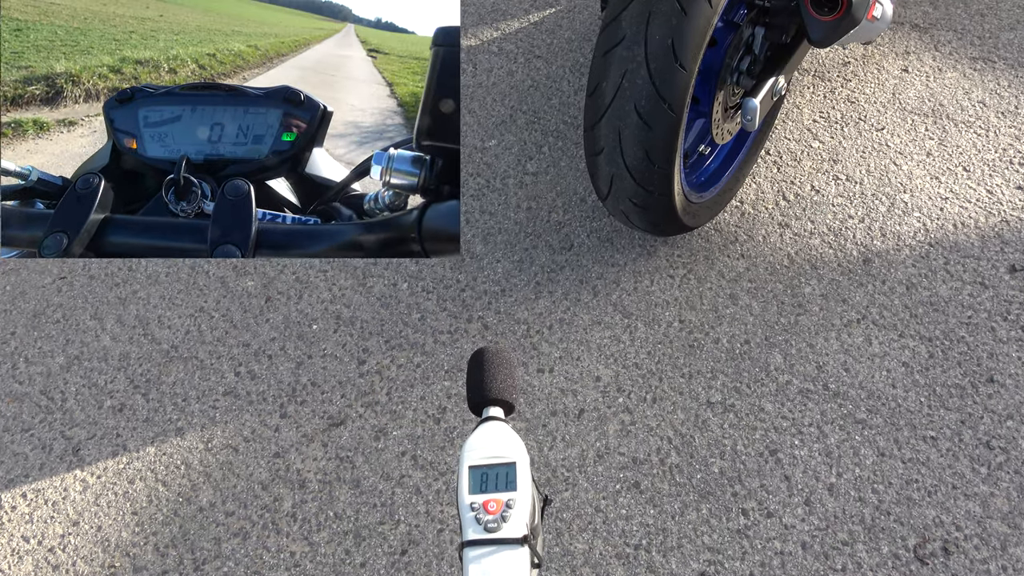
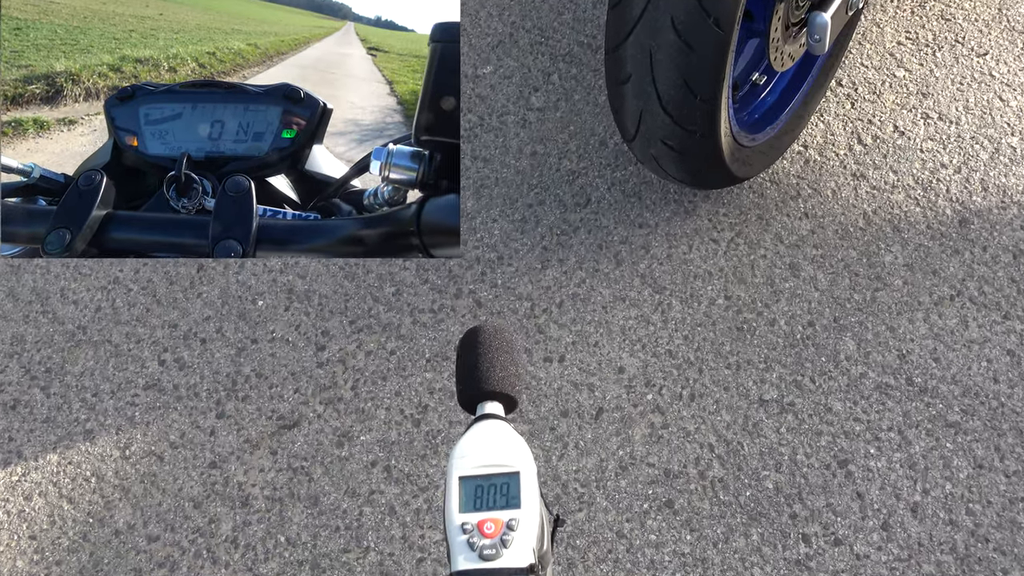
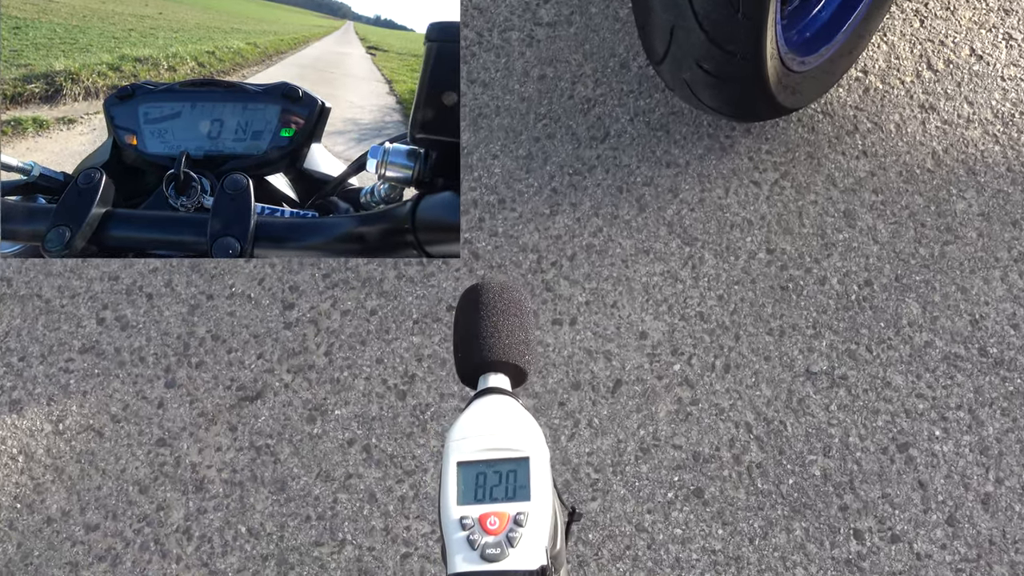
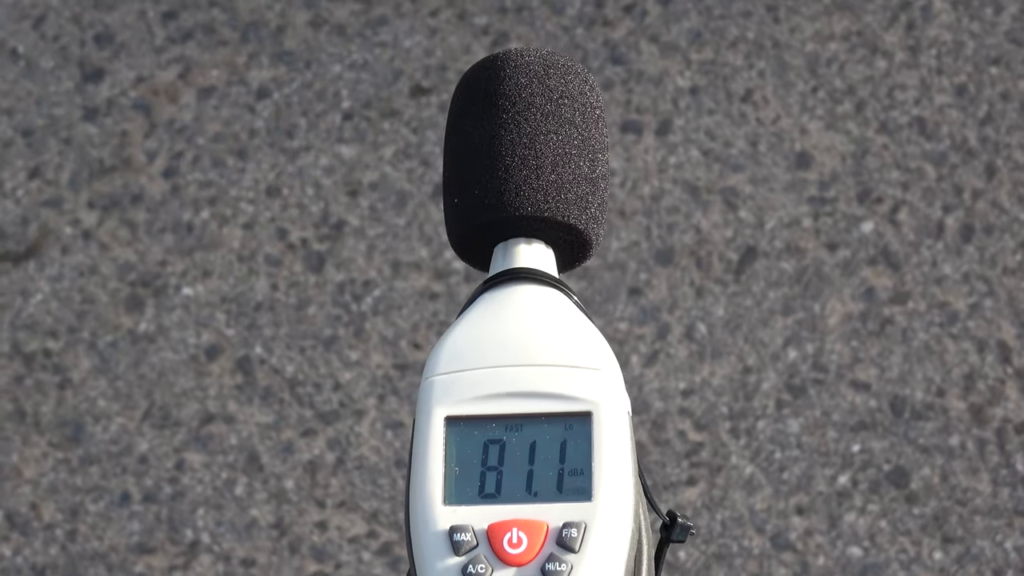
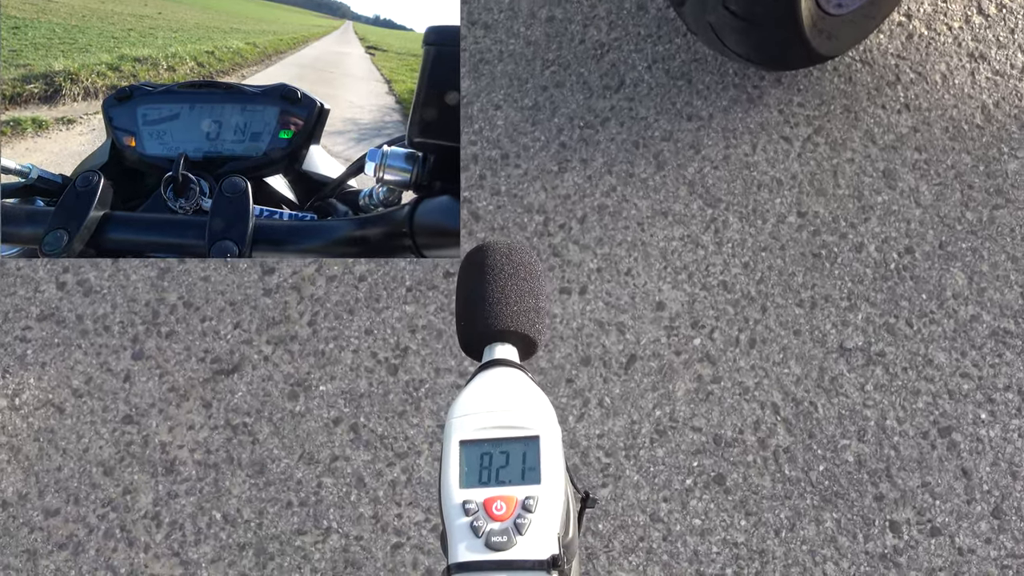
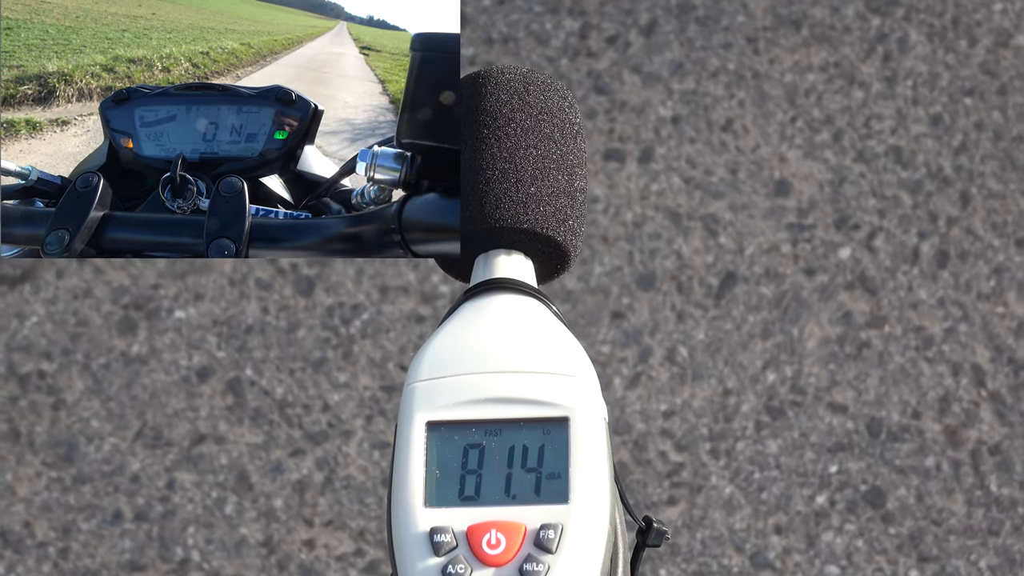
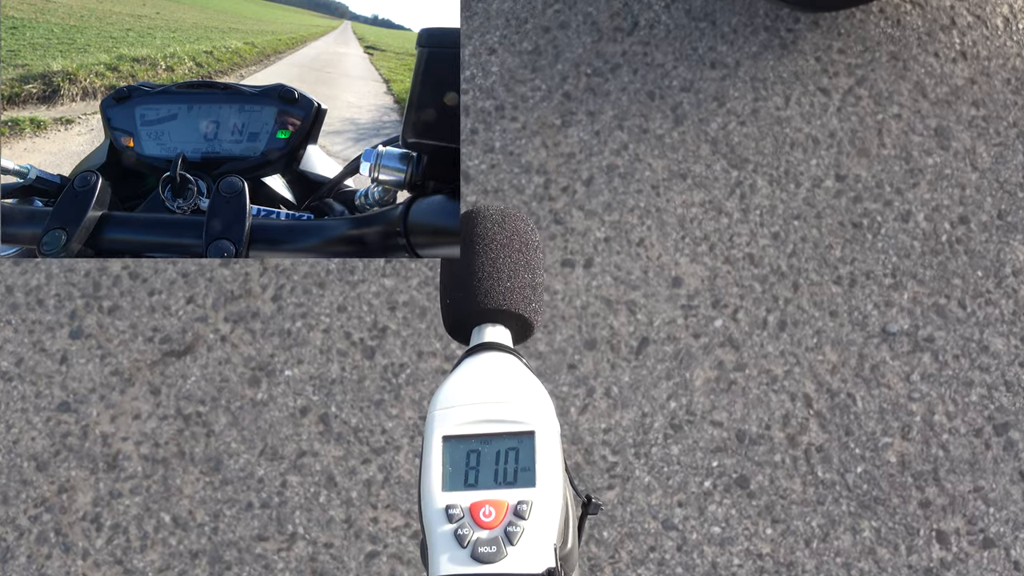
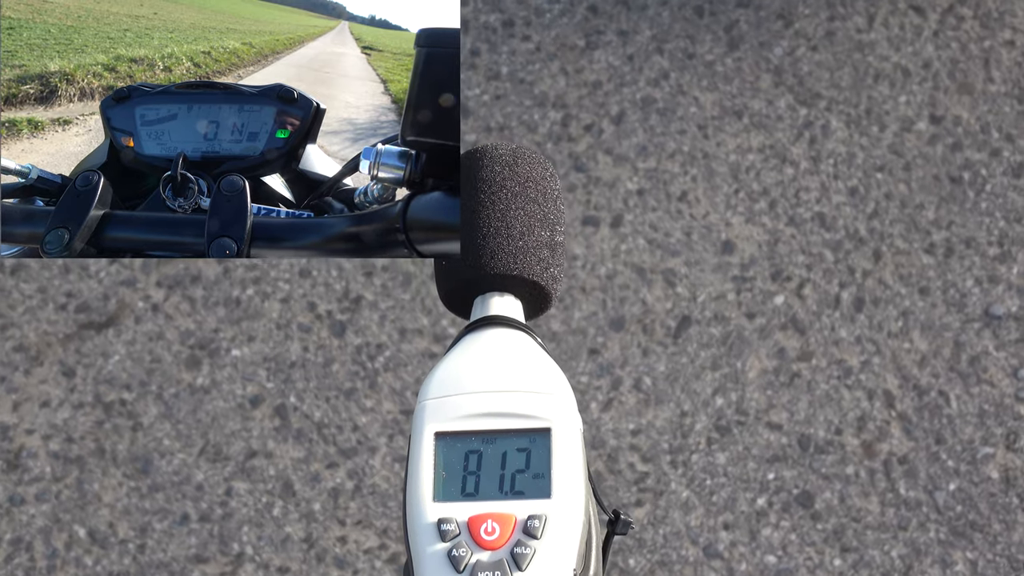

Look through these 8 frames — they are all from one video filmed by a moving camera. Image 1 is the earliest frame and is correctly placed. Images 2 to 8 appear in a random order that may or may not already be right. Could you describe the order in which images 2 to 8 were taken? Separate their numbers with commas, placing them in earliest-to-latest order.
2, 3, 5, 7, 8, 6, 4
